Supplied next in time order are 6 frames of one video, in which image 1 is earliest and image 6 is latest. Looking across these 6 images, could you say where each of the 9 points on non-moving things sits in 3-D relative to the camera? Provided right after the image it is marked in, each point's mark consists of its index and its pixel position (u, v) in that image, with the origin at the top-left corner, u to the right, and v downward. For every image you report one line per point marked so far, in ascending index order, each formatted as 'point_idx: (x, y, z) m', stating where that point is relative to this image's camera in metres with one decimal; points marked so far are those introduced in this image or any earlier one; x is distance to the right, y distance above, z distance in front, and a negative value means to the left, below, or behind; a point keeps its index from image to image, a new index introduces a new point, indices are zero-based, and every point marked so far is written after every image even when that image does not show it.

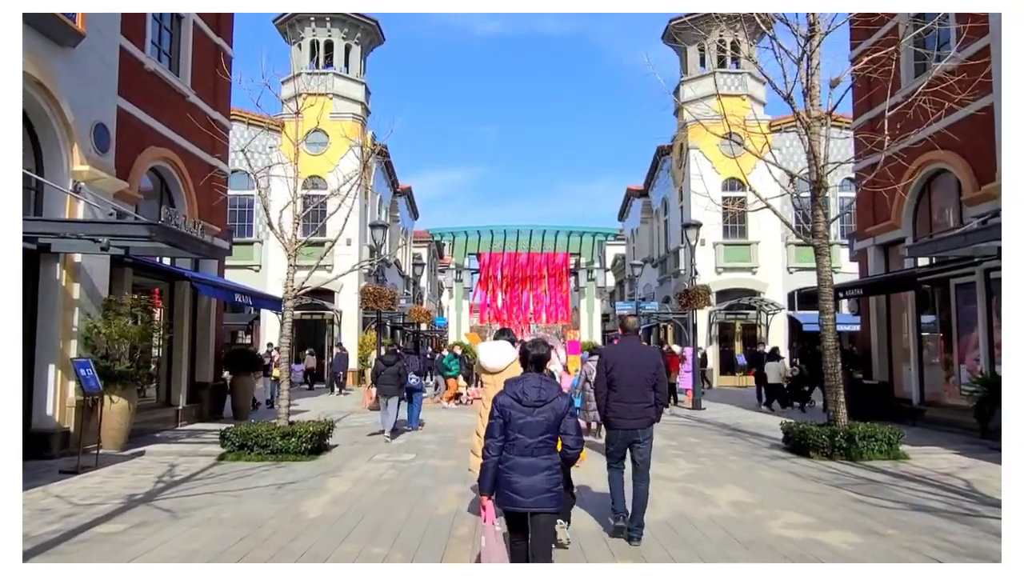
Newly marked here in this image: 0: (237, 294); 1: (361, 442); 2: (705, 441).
0: (-5.3, -0.1, +14.8) m
1: (-2.4, -2.4, +12.0) m
2: (+3.0, -2.4, +12.0) m
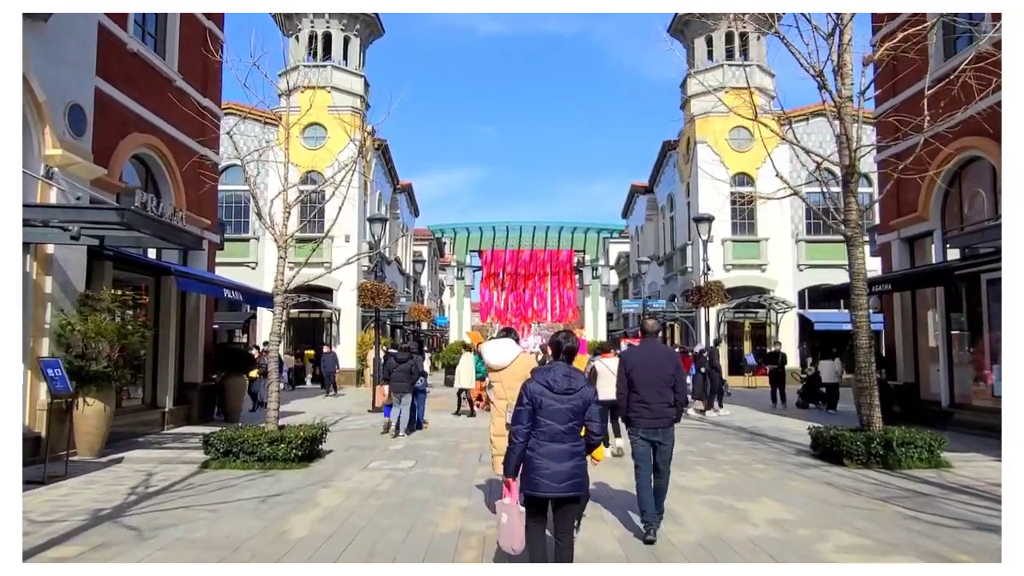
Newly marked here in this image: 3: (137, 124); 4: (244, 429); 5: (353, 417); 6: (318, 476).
0: (-5.2, 0.0, +14.1) m
1: (-2.3, -2.3, +11.2) m
2: (+3.1, -2.3, +11.2) m
3: (-6.0, +2.6, +12.2) m
4: (-3.3, -1.8, +9.6) m
5: (-3.3, -2.7, +15.8) m
6: (-2.2, -2.2, +8.8) m
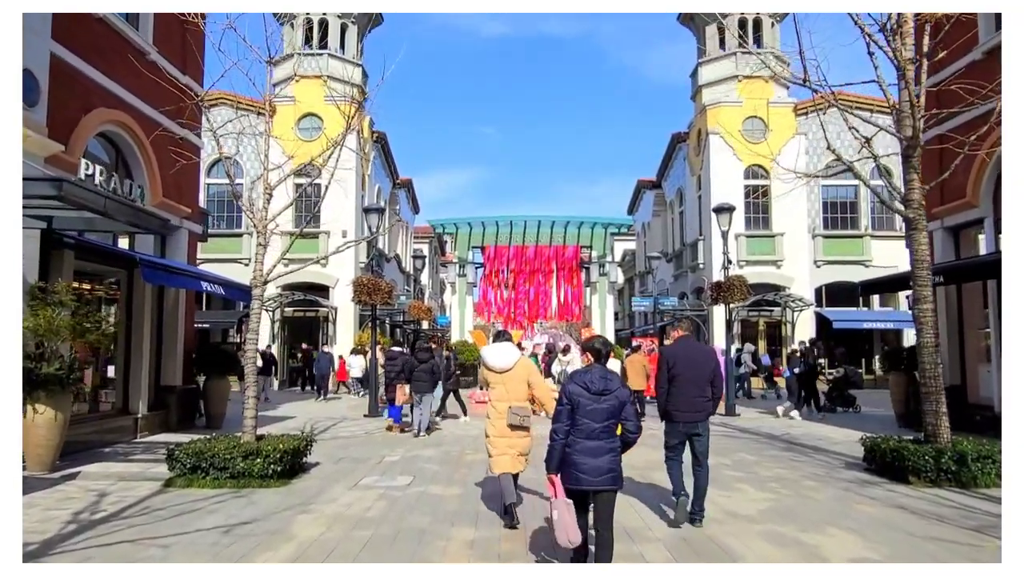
0: (-5.1, +0.1, +12.8) m
1: (-2.2, -2.2, +10.0) m
2: (+3.3, -2.2, +9.9) m
3: (-5.8, +2.7, +10.9) m
4: (-3.2, -1.6, +8.3) m
5: (-3.1, -2.6, +14.5) m
6: (-2.1, -2.0, +7.5) m
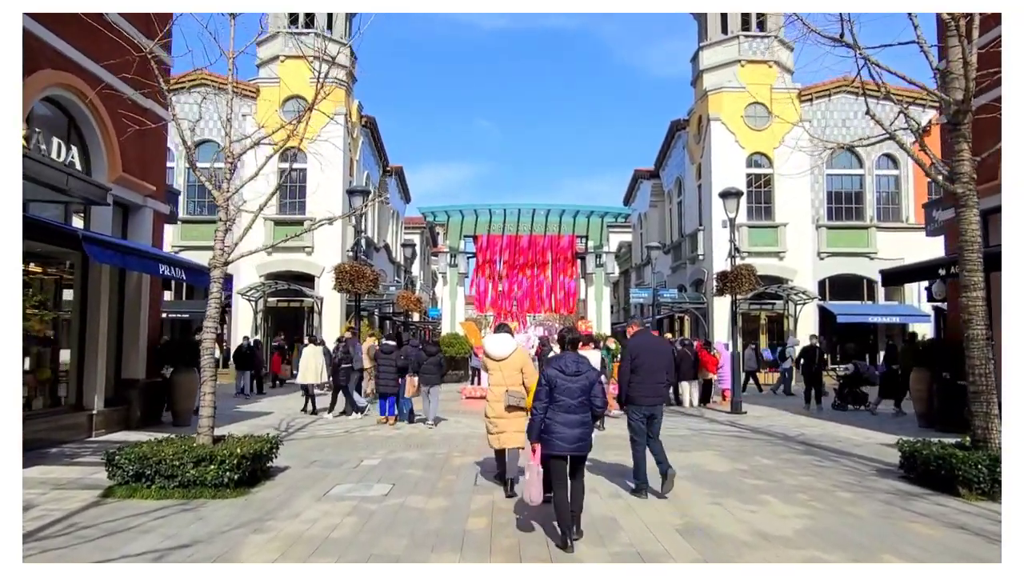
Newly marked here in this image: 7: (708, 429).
0: (-5.2, +0.3, +11.7) m
1: (-2.2, -2.0, +8.9) m
2: (+3.2, -2.1, +8.9) m
3: (-5.9, +2.9, +9.8) m
4: (-3.3, -1.5, +7.2) m
5: (-3.3, -2.3, +13.5) m
6: (-2.2, -1.9, +6.5) m
7: (+3.2, -2.3, +12.7) m
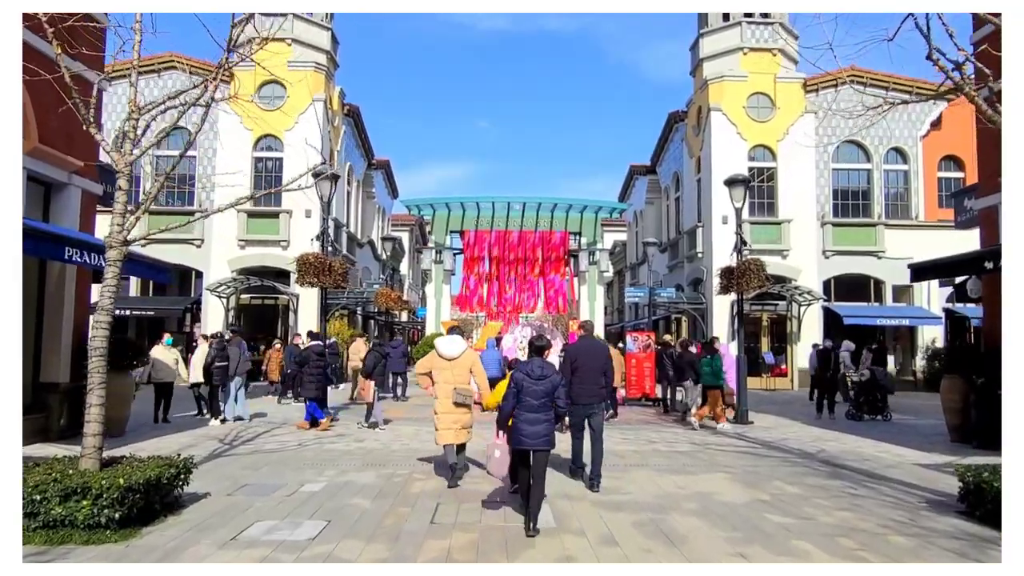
0: (-5.5, +0.4, +10.1) m
1: (-2.5, -1.9, +7.3) m
2: (+2.9, -2.0, +7.4) m
3: (-6.1, +3.1, +8.2) m
4: (-3.5, -1.3, +5.6) m
5: (-3.6, -2.2, +11.9) m
6: (-2.4, -1.8, +4.9) m
7: (+2.9, -2.3, +11.2) m
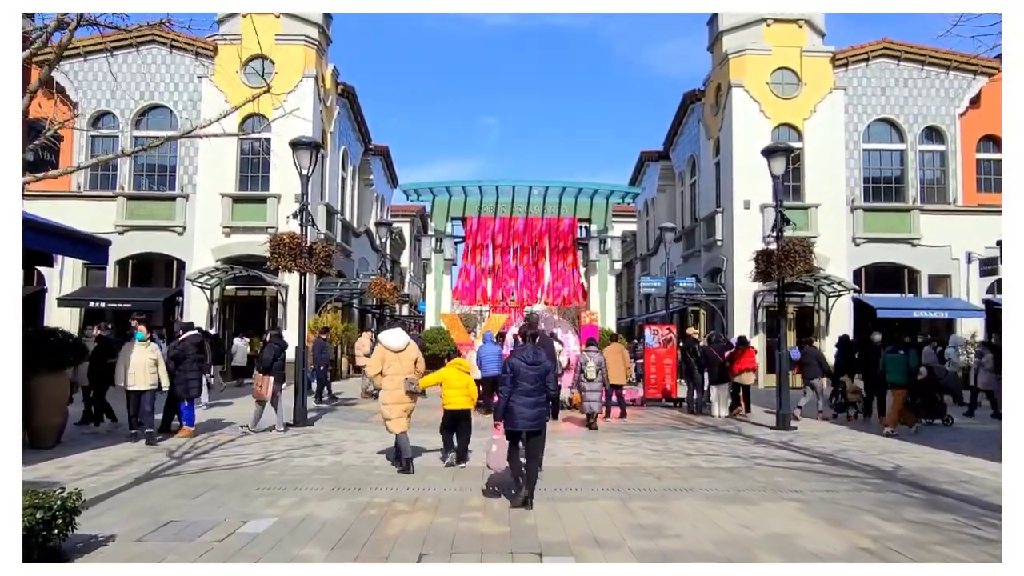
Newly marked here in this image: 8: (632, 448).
0: (-5.4, +0.6, +8.2) m
1: (-2.4, -1.7, +5.5) m
2: (+3.0, -1.8, +5.5) m
3: (-6.1, +3.3, +6.3) m
4: (-3.5, -1.2, +3.8) m
5: (-3.5, -2.0, +10.0) m
6: (-2.3, -1.6, +3.0) m
7: (+3.0, -2.0, +9.3) m
8: (+1.6, -2.1, +10.0) m
